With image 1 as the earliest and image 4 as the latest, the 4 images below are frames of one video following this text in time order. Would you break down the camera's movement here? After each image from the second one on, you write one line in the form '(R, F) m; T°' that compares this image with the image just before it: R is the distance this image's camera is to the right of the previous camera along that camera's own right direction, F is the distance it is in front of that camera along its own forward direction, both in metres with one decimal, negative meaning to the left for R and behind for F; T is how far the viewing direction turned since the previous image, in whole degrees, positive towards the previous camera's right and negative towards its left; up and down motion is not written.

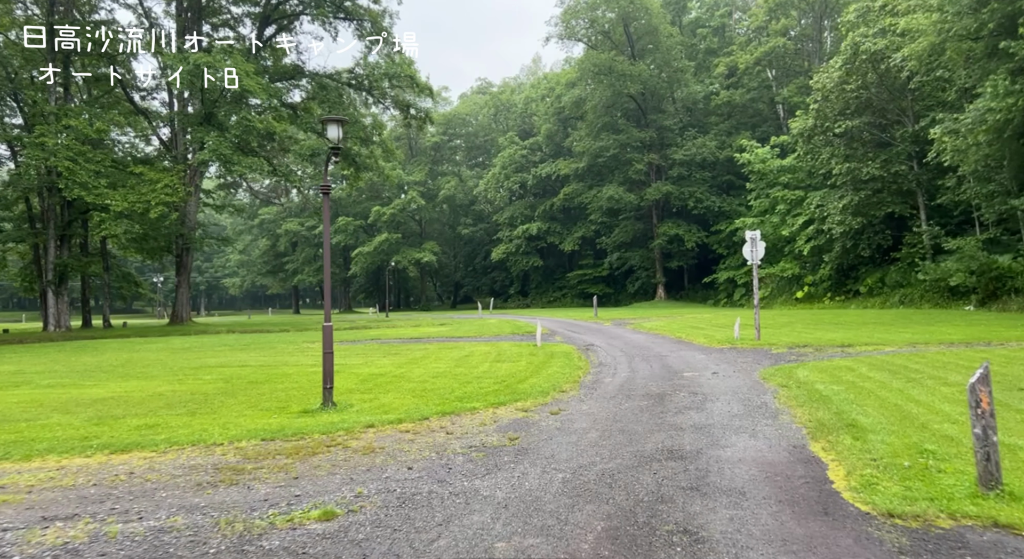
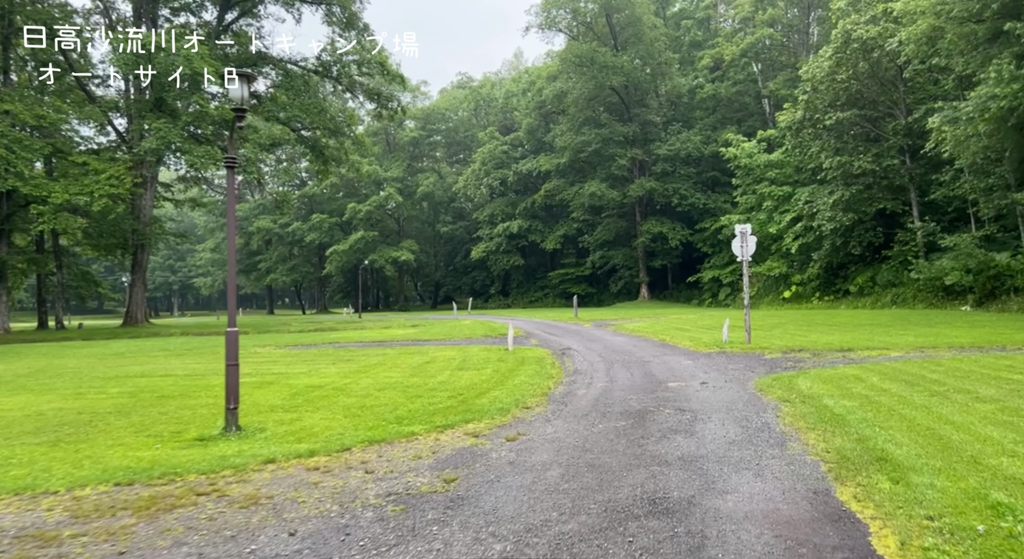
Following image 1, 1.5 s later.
(+0.4, +1.6) m; +1°
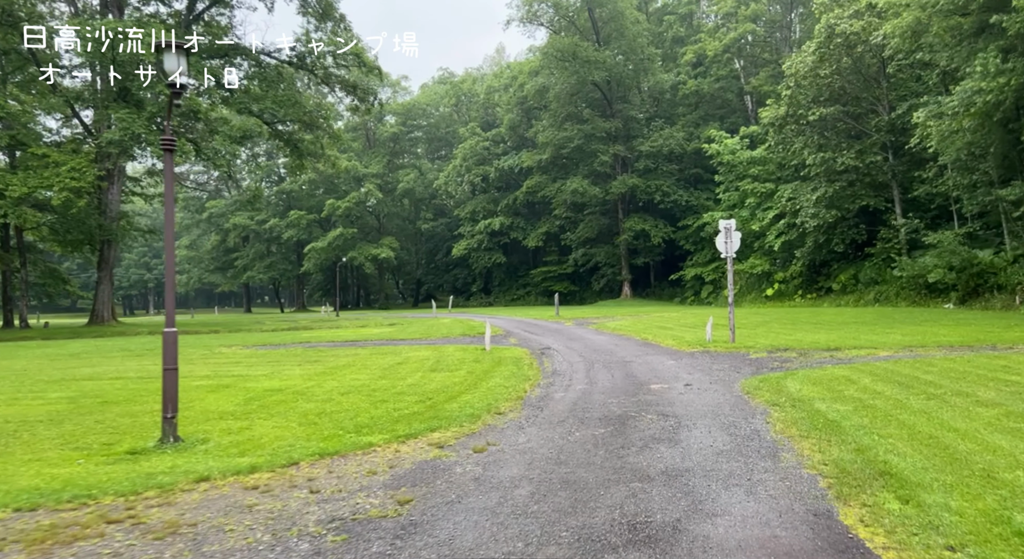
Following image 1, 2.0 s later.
(+0.1, +0.6) m; +1°
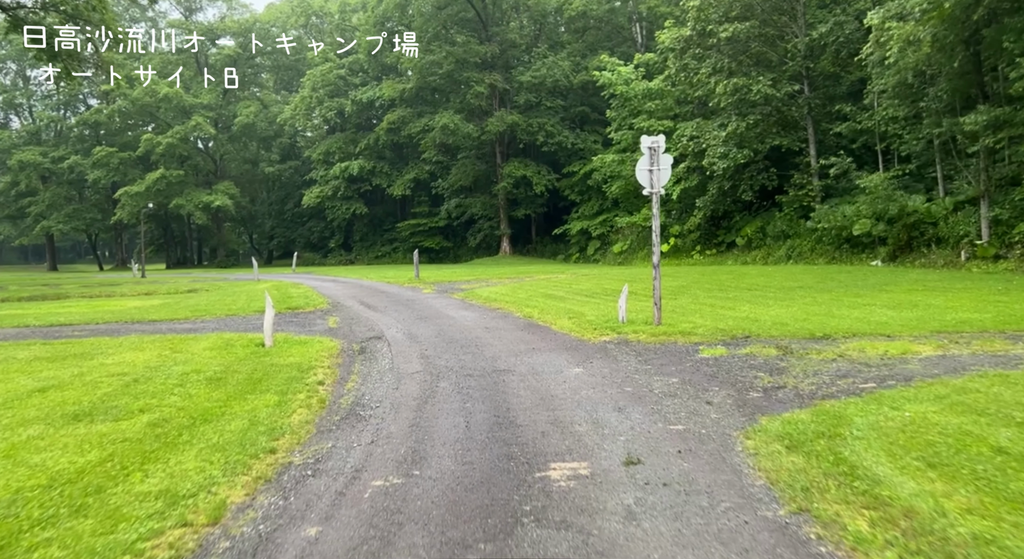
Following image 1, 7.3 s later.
(+1.1, +6.4) m; +10°
